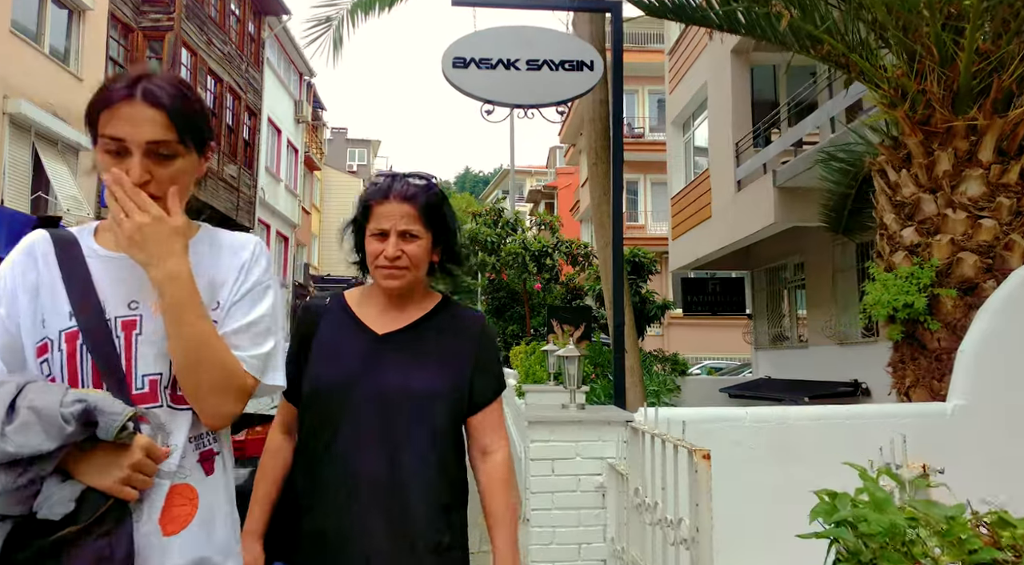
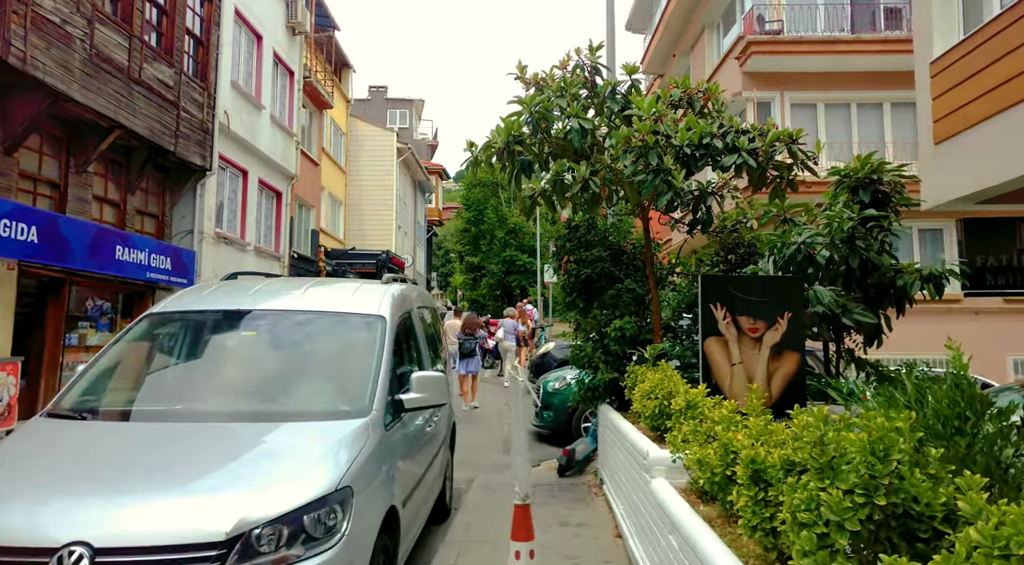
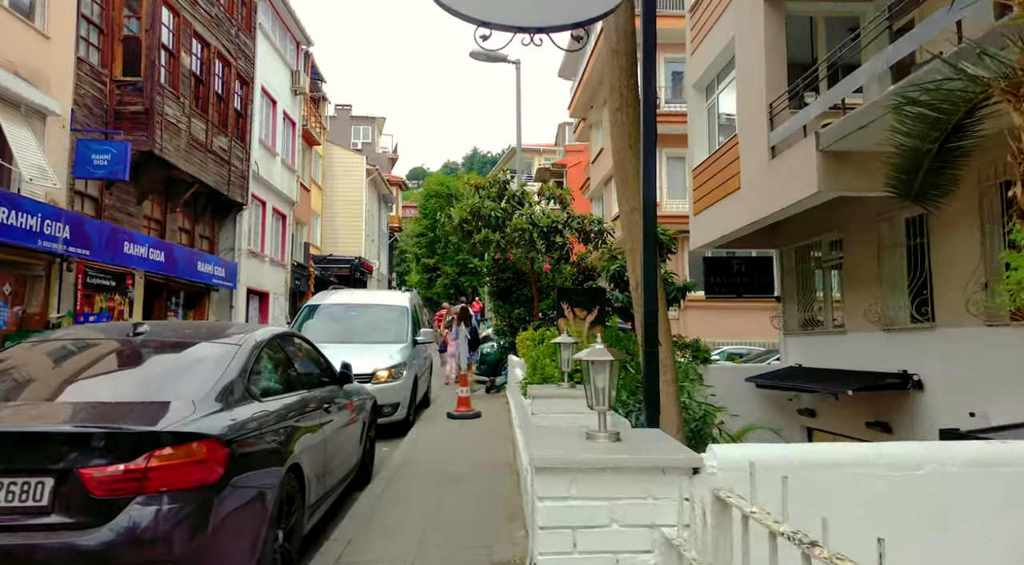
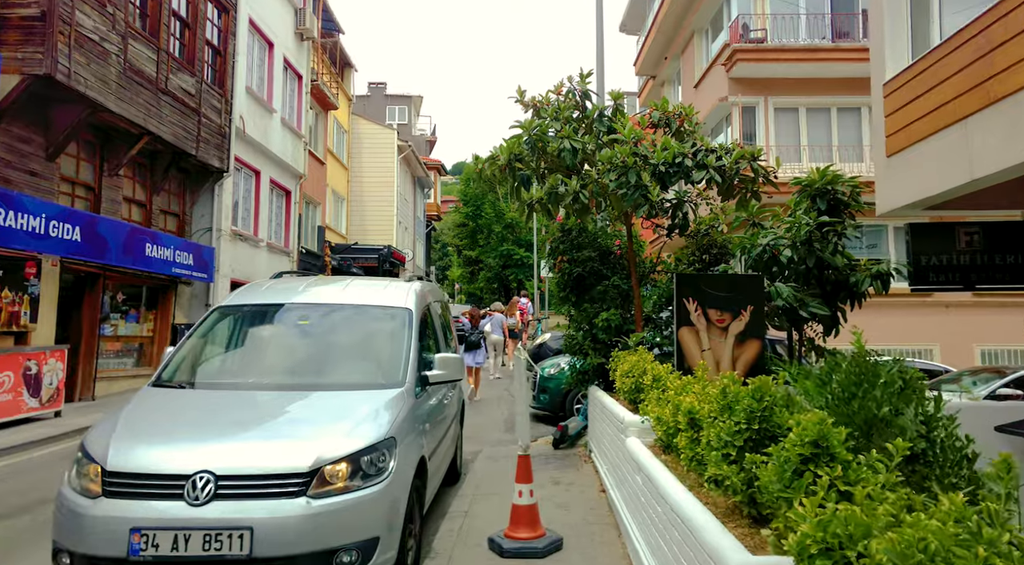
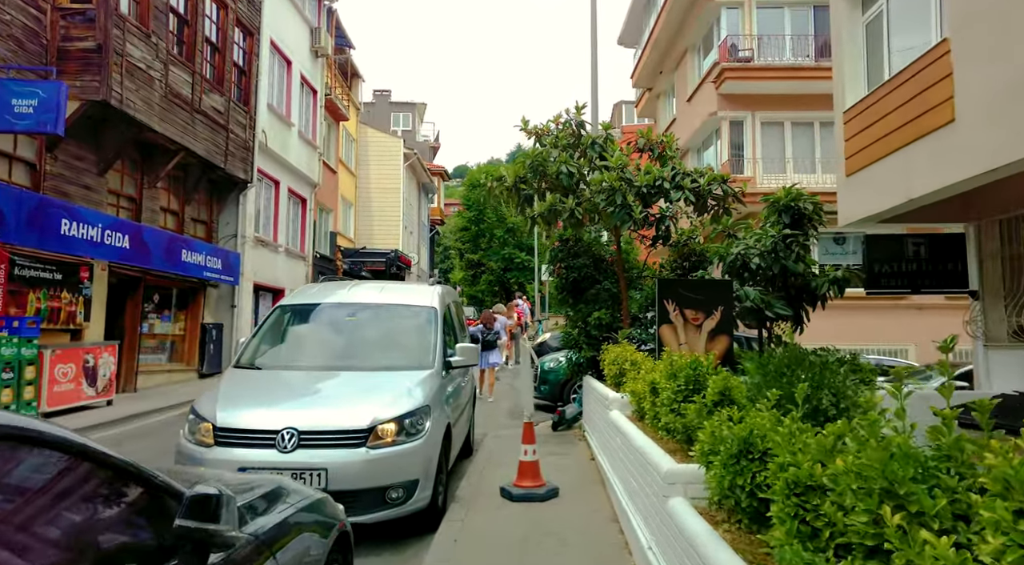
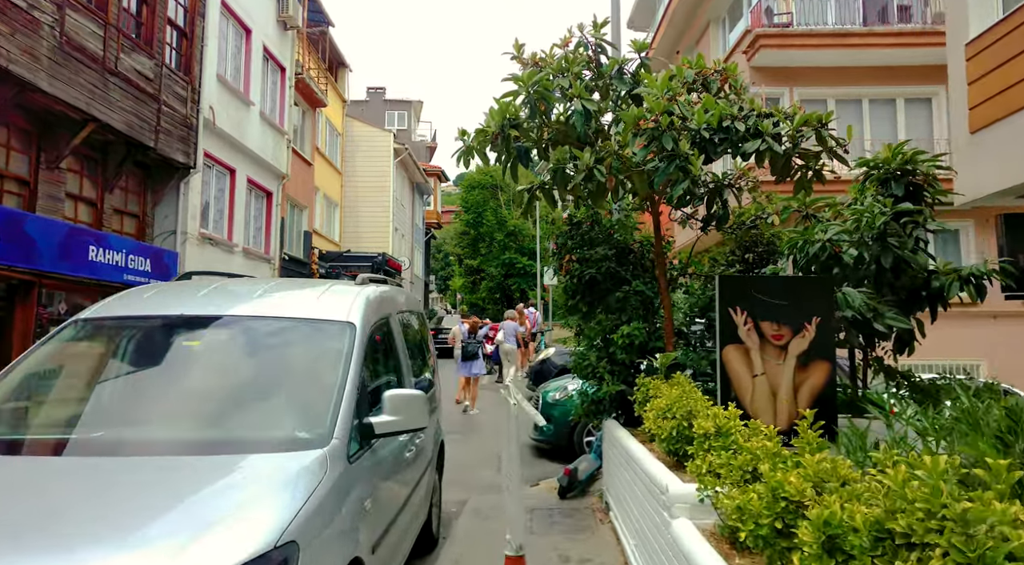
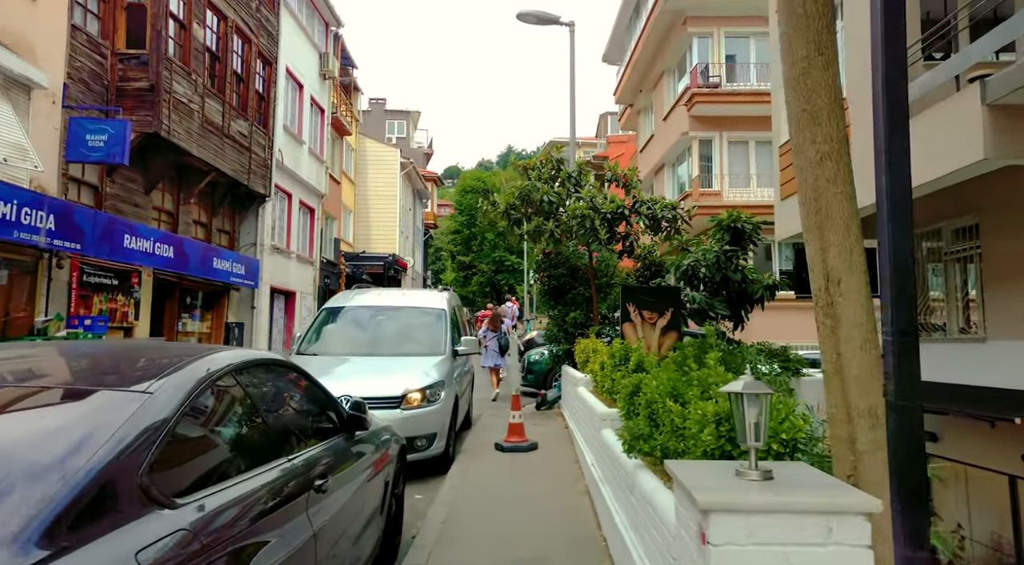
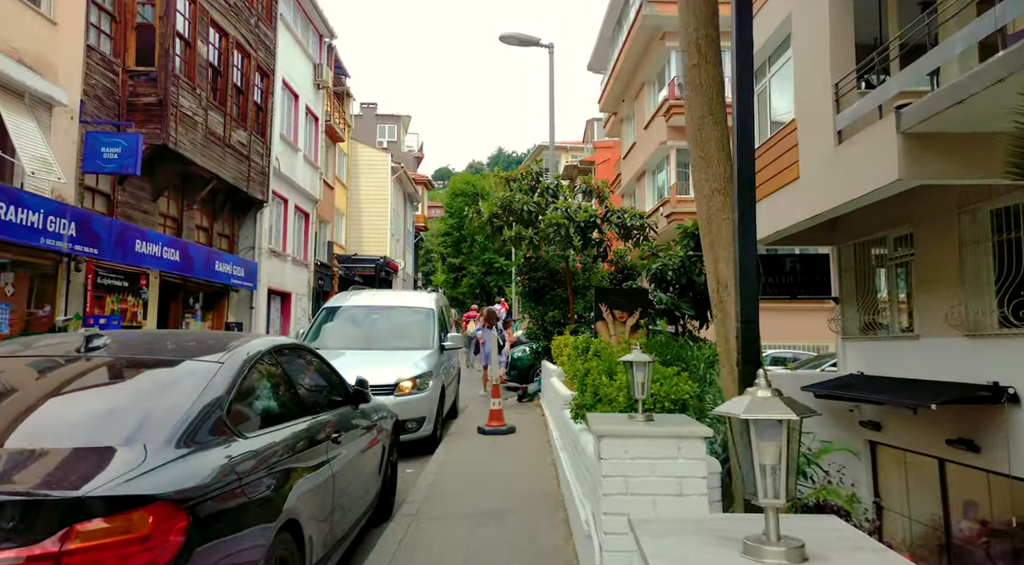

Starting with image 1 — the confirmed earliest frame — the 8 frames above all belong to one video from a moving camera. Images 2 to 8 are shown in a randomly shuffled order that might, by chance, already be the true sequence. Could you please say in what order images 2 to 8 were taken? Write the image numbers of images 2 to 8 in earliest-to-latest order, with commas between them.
3, 8, 7, 5, 4, 2, 6
